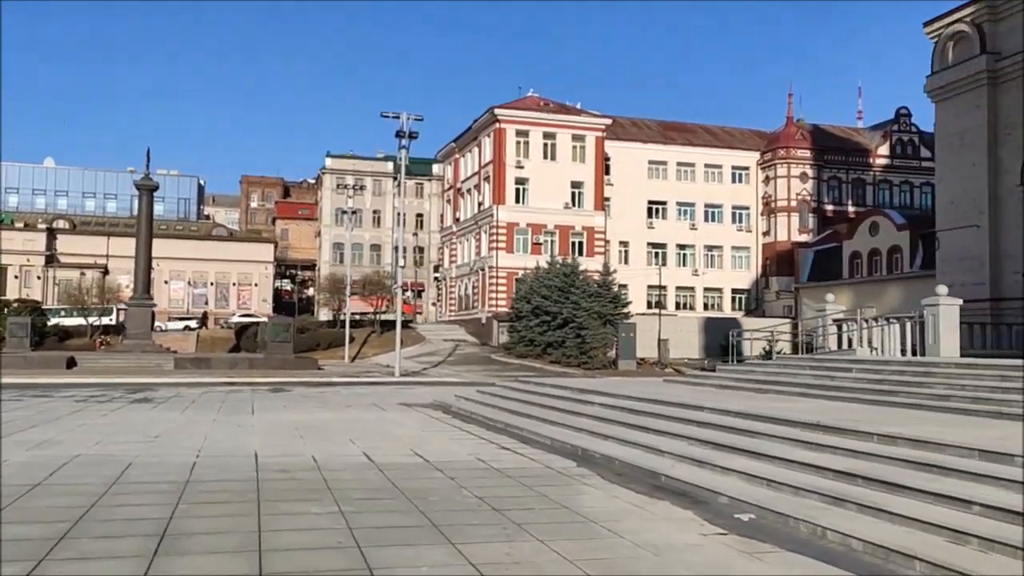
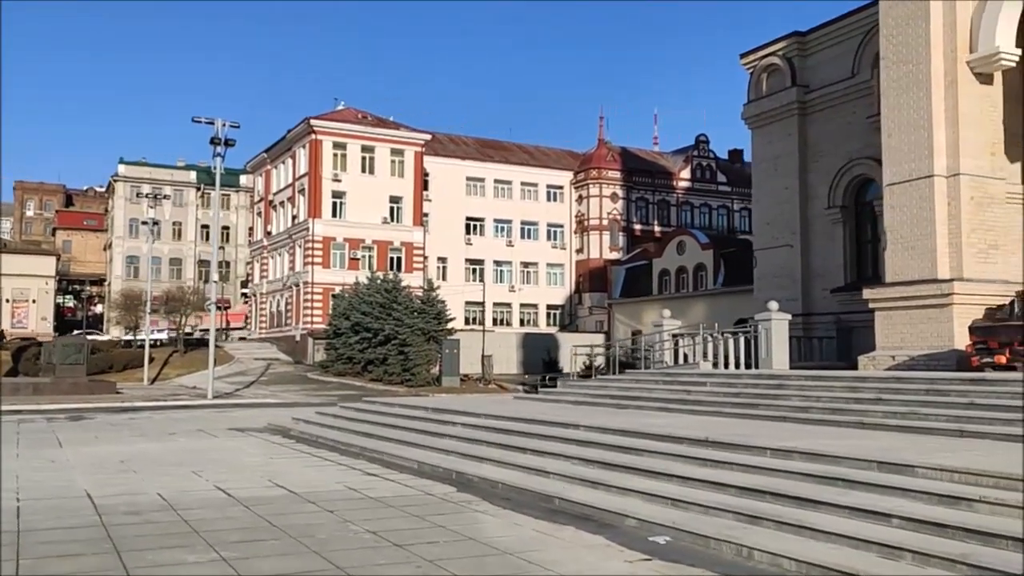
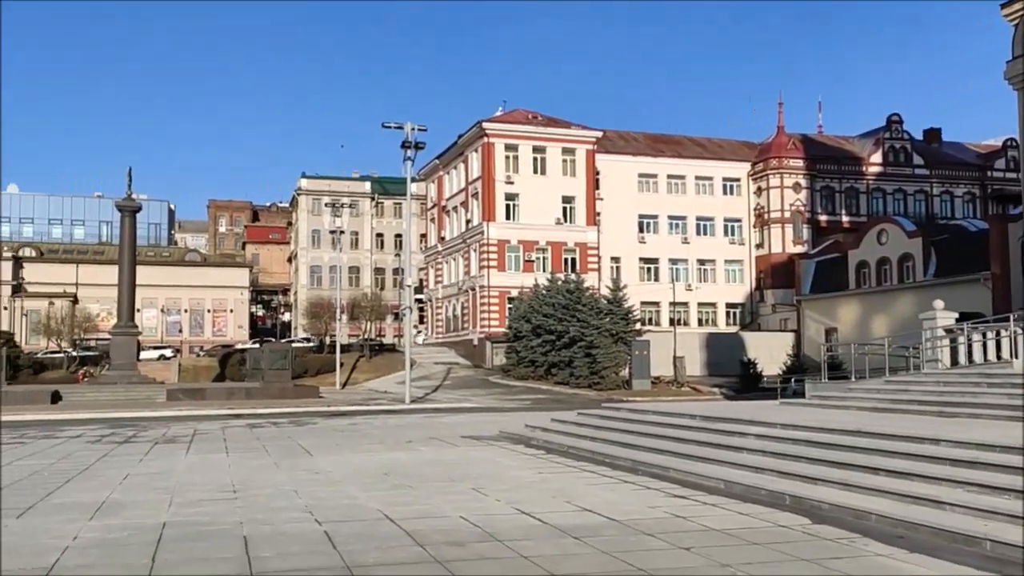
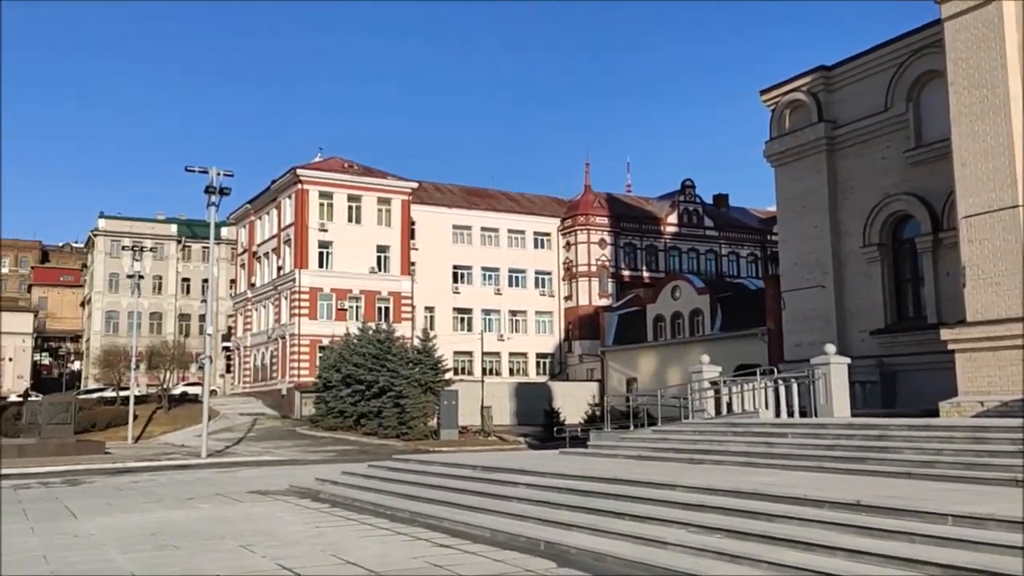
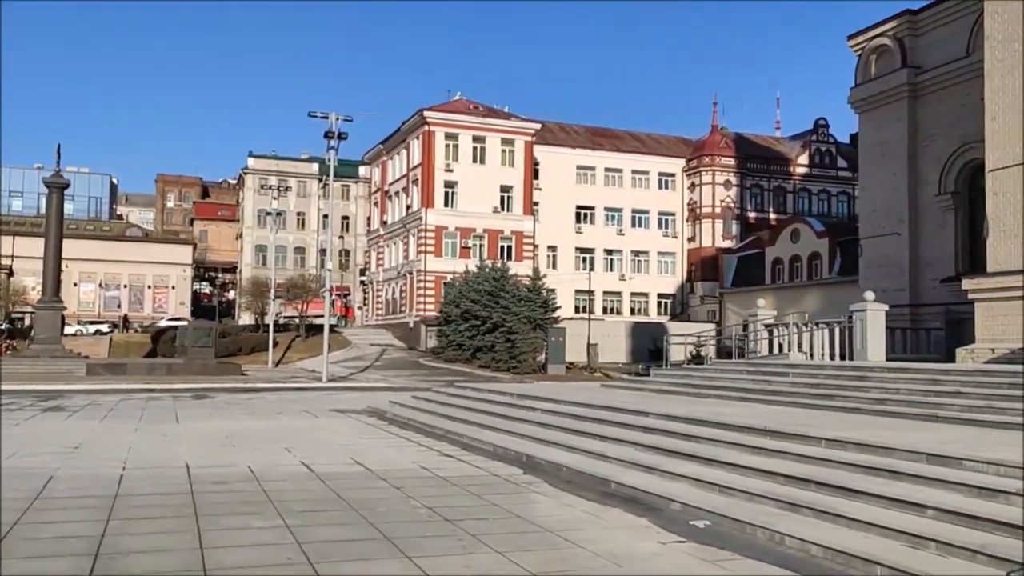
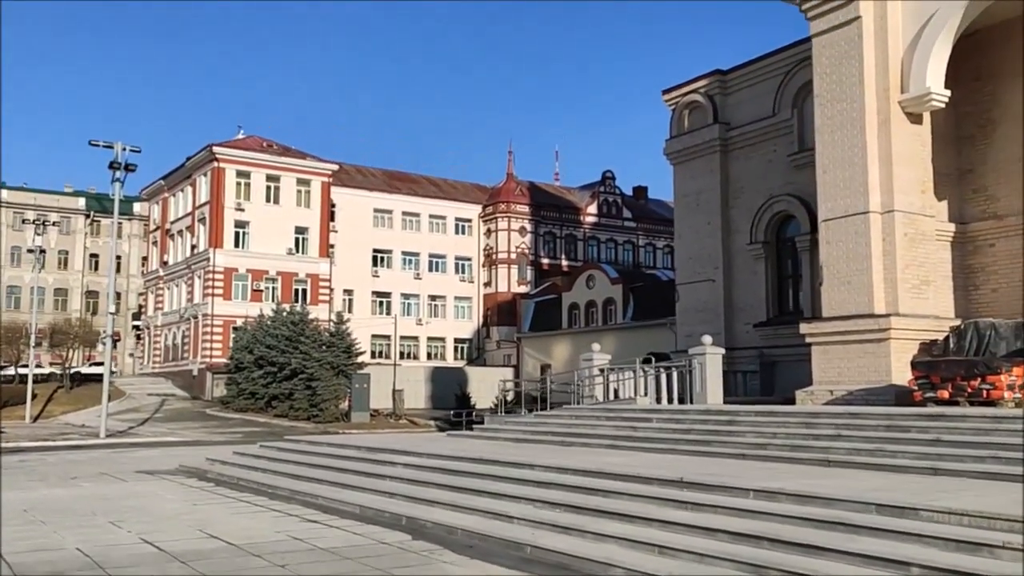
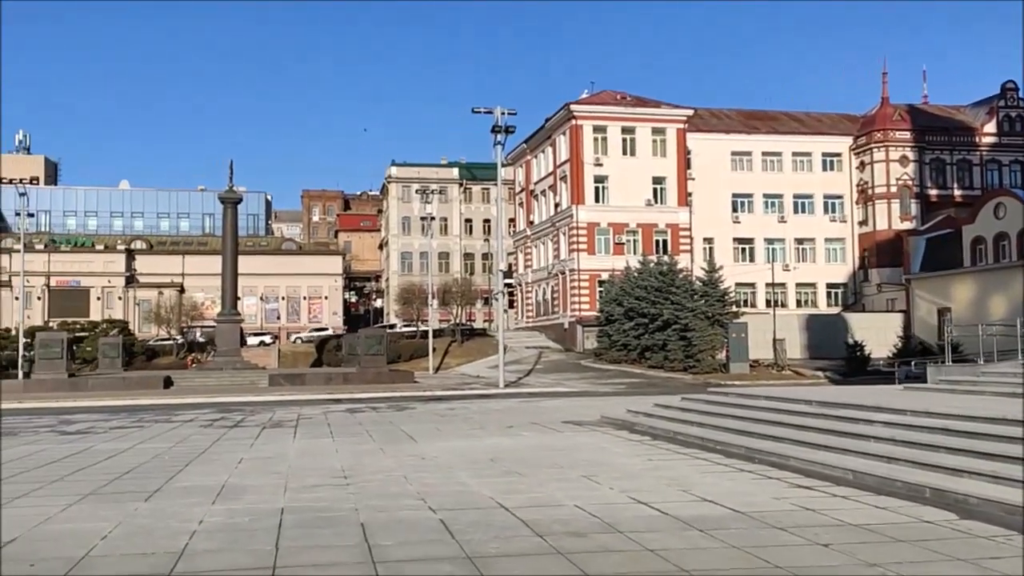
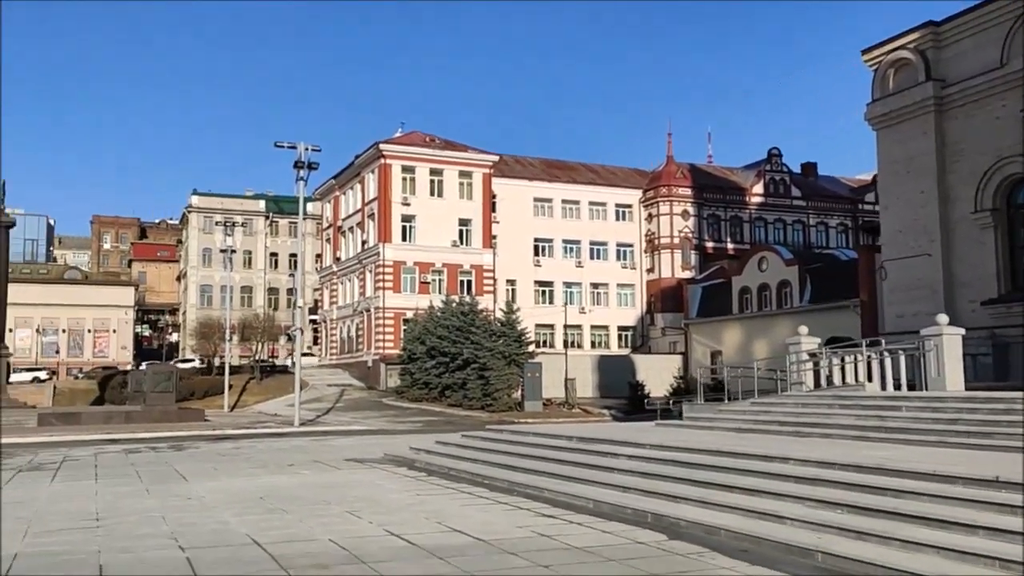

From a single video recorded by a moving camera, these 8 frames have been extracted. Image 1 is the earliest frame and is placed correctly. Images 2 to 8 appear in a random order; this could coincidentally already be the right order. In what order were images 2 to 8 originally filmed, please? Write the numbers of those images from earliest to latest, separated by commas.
5, 2, 6, 4, 8, 3, 7
